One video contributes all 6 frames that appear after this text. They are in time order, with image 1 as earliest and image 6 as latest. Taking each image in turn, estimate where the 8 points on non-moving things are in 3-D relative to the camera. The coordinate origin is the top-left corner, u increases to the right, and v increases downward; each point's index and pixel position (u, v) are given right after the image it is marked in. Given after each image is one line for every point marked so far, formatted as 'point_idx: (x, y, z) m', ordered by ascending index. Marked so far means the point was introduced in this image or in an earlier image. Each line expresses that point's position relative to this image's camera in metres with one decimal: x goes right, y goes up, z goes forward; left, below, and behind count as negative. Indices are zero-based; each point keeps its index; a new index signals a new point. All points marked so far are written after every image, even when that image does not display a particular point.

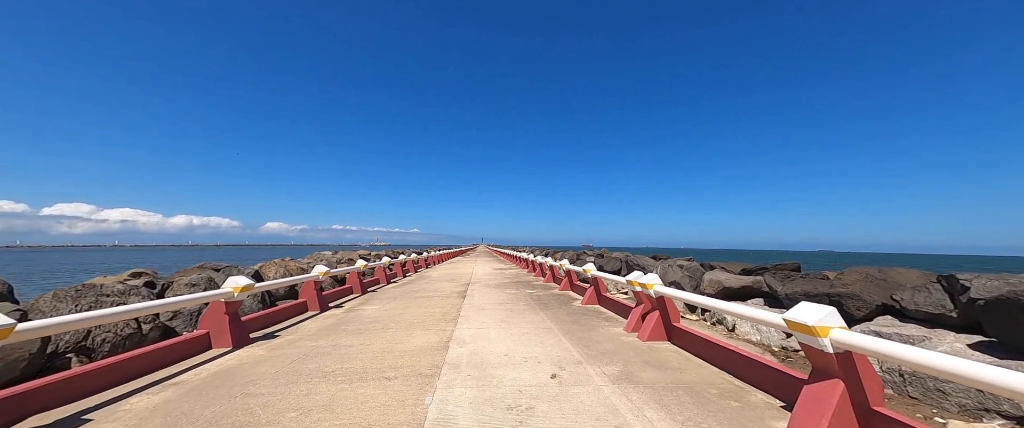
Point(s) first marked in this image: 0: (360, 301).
0: (-4.6, -2.6, +9.8) m
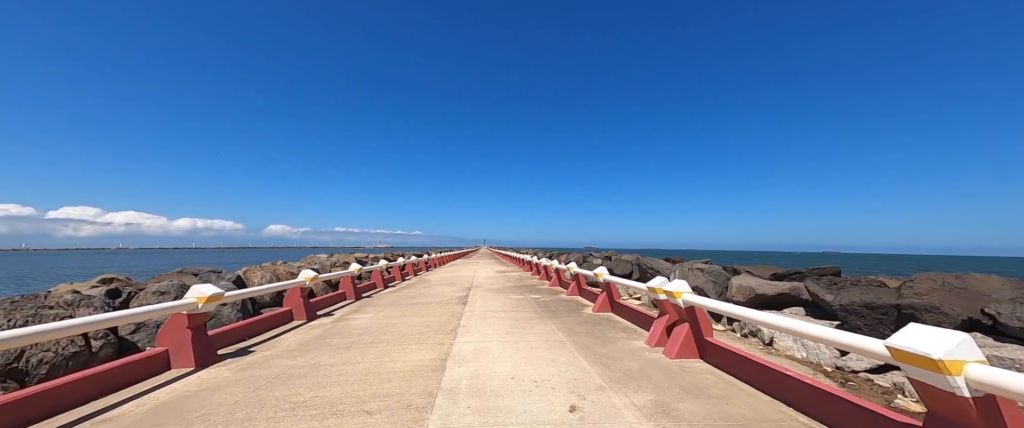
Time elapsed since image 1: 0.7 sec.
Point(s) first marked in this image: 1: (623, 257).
0: (-4.5, -2.6, +9.0) m
1: (+4.9, -1.9, +14.6) m
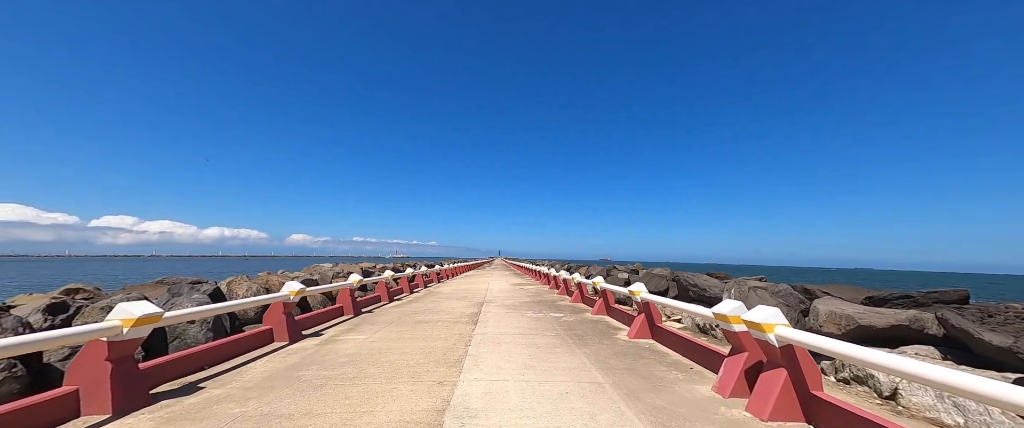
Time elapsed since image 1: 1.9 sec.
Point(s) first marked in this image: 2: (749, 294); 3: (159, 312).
0: (-4.0, -2.7, +7.7) m
1: (+5.6, -2.3, +12.9) m
2: (+5.1, -1.7, +7.1) m
3: (-4.3, -1.2, +4.0) m
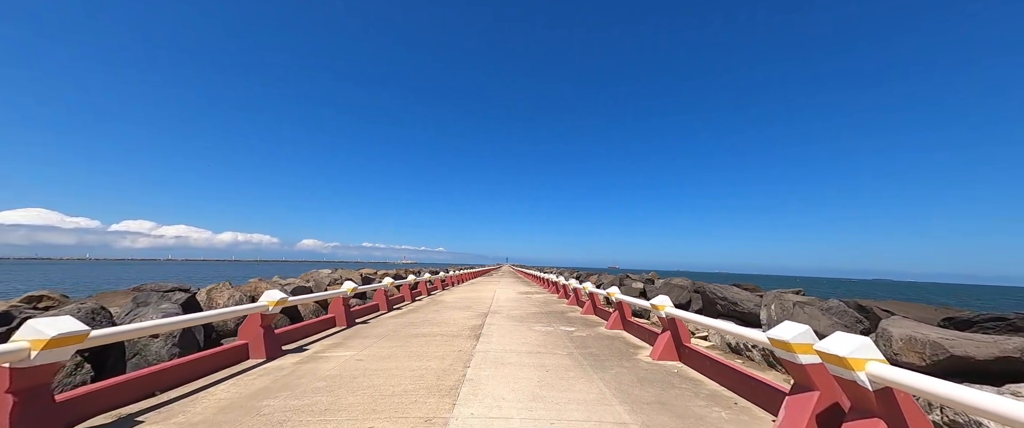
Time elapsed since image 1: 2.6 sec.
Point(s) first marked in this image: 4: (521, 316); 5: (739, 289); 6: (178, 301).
0: (-3.9, -2.8, +7.0) m
1: (+5.9, -2.4, +11.9) m
2: (+5.2, -1.8, +6.1) m
3: (-4.3, -1.2, +3.2) m
4: (+0.3, -3.7, +11.9) m
5: (+6.1, -2.0, +8.8) m
6: (-6.5, -1.7, +6.4) m
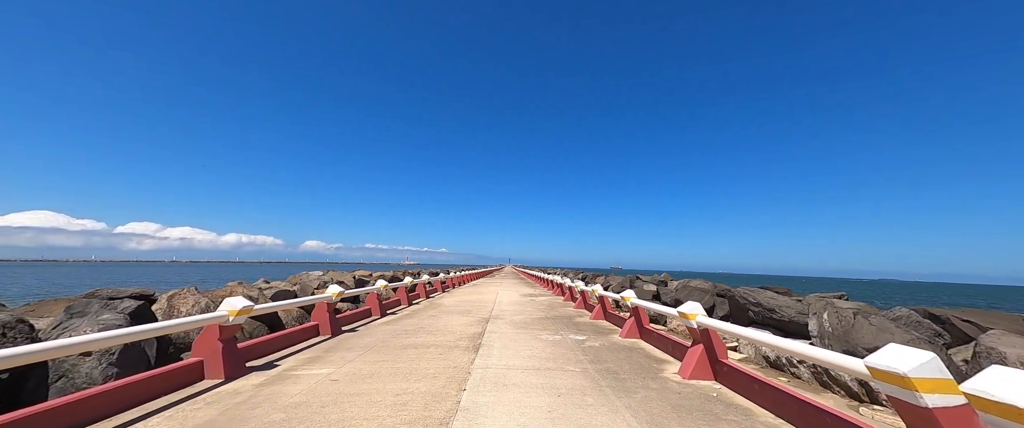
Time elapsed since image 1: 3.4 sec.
0: (-3.8, -2.7, +6.0) m
1: (+6.0, -2.3, +10.9) m
2: (+5.3, -1.6, +5.1) m
3: (-4.2, -1.0, +2.3) m
4: (+0.5, -3.6, +10.9) m
5: (+6.2, -1.9, +7.8) m
6: (-6.4, -1.6, +5.4) m
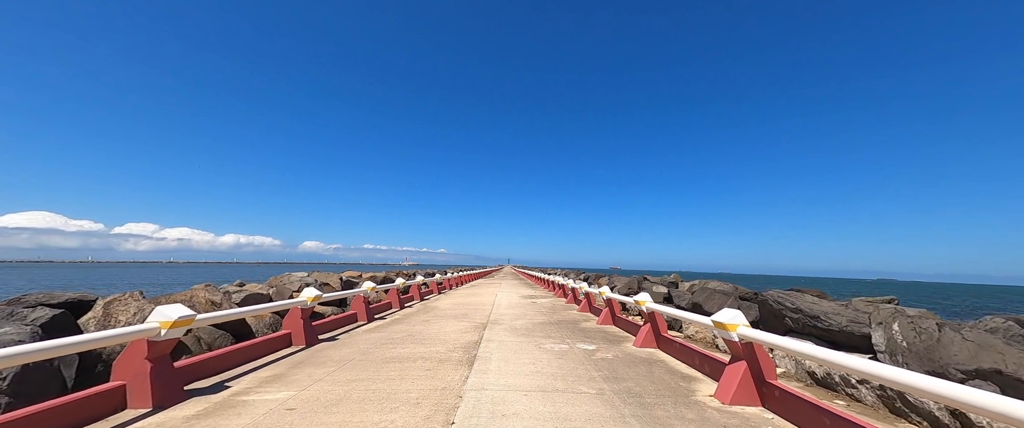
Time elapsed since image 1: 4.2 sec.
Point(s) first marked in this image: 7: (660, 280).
0: (-3.8, -2.5, +5.0) m
1: (+6.0, -2.1, +9.9) m
2: (+5.3, -1.5, +4.1) m
3: (-4.2, -0.9, +1.2) m
4: (+0.5, -3.4, +9.9) m
5: (+6.2, -1.7, +6.8) m
6: (-6.4, -1.4, +4.4) m
7: (+6.8, -3.0, +15.2) m
